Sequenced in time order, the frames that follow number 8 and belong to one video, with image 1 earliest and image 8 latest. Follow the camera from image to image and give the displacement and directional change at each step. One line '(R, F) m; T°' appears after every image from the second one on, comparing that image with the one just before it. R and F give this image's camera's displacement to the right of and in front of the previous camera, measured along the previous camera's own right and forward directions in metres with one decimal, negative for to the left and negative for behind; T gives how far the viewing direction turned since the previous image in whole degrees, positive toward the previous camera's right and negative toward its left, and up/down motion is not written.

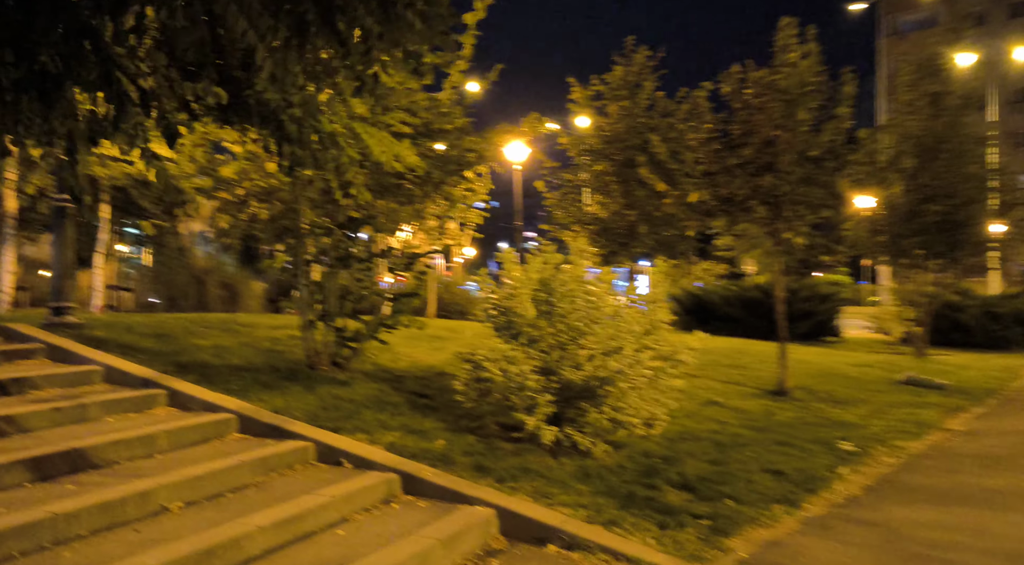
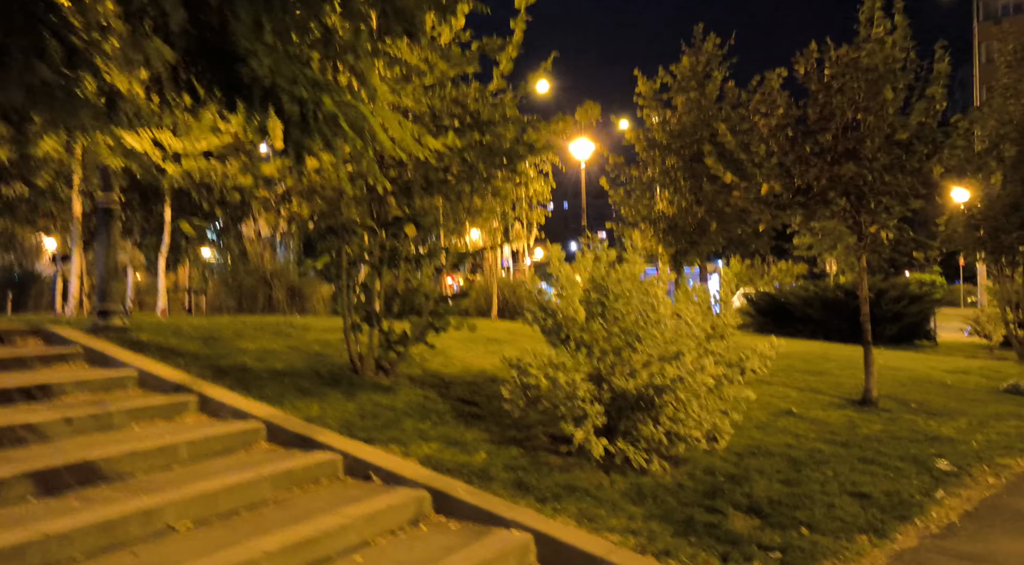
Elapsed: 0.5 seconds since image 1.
(+0.2, +0.4) m; -5°
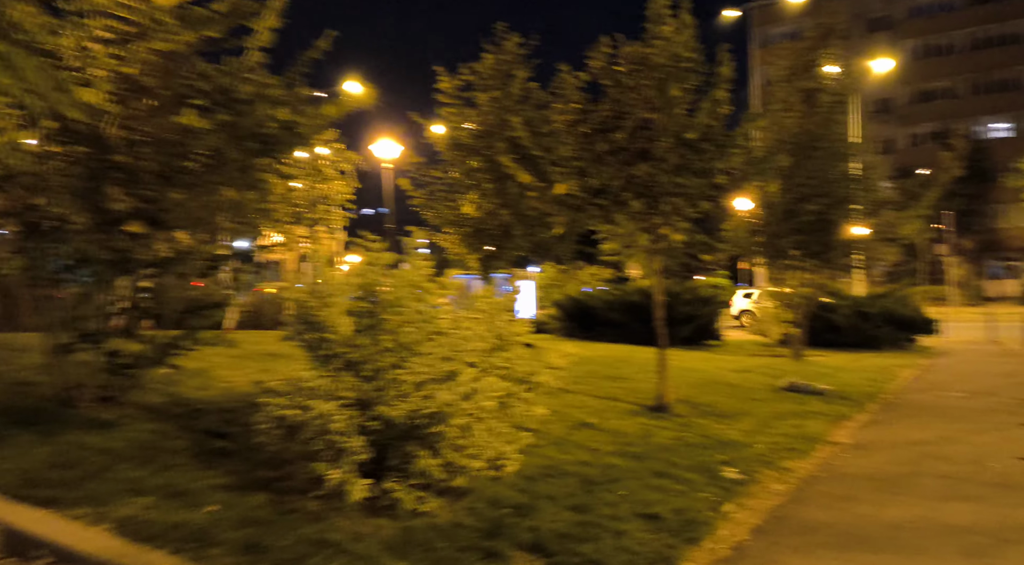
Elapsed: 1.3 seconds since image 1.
(+0.4, +0.7) m; +13°
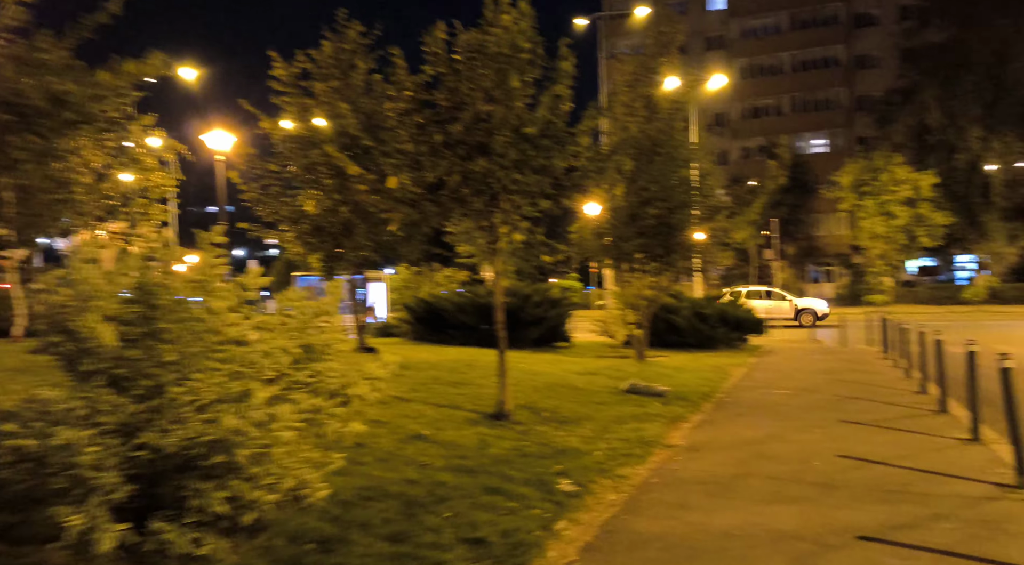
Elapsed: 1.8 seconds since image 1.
(+0.2, +0.4) m; +11°
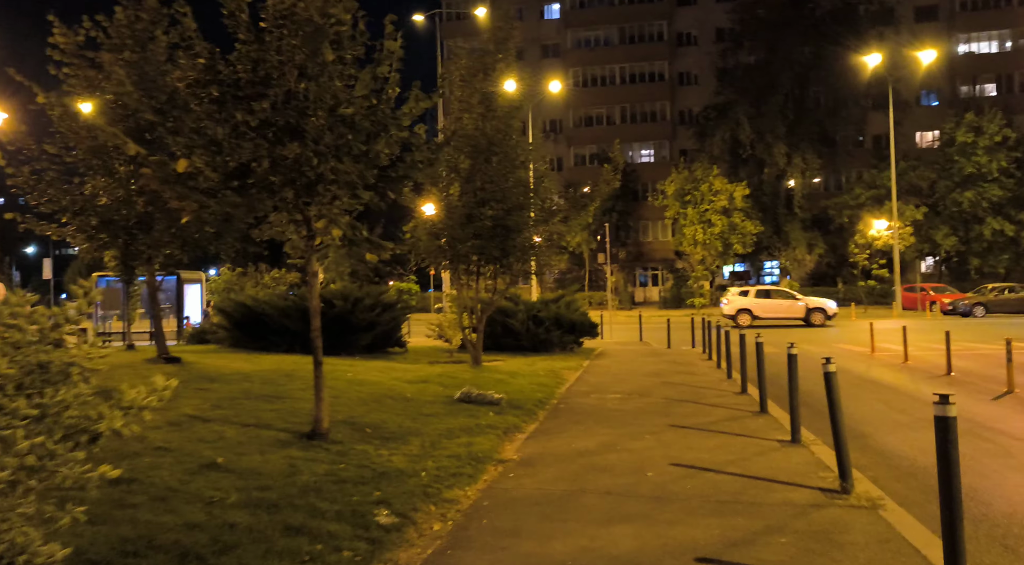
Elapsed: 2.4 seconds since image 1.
(+0.2, +0.6) m; +12°
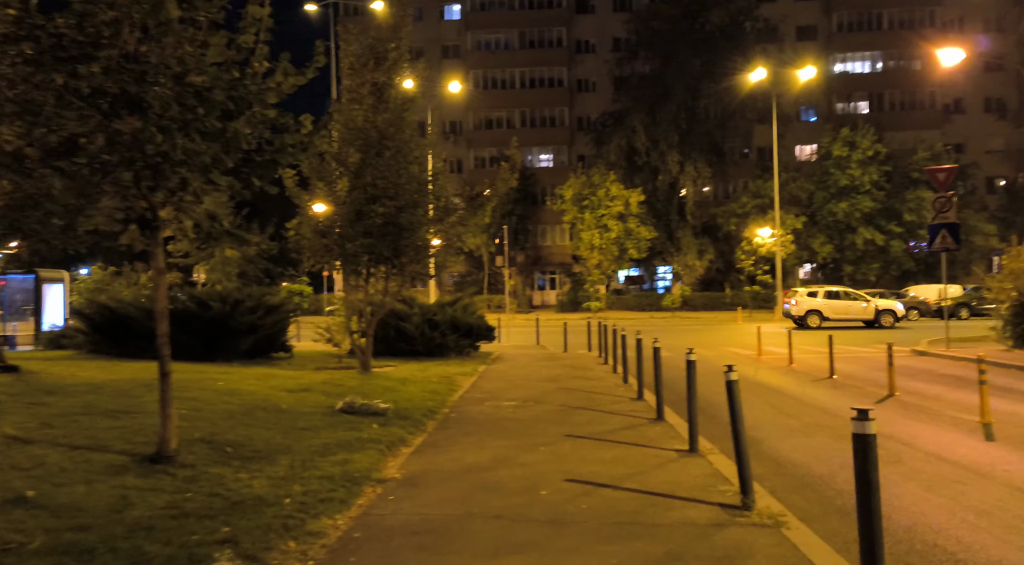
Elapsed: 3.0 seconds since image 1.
(+0.1, +0.6) m; +7°
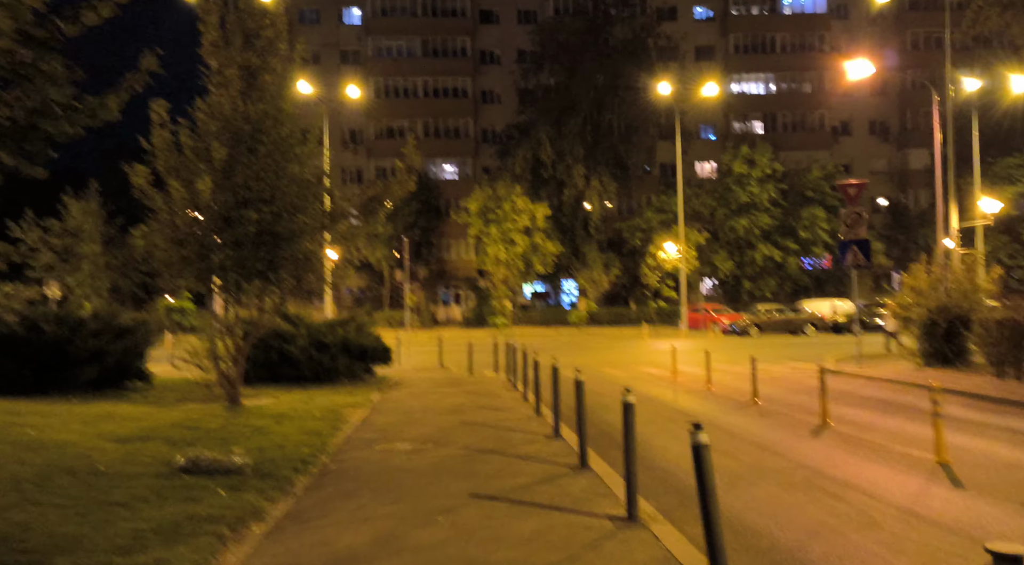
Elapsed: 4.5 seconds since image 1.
(+0.1, +1.8) m; +7°
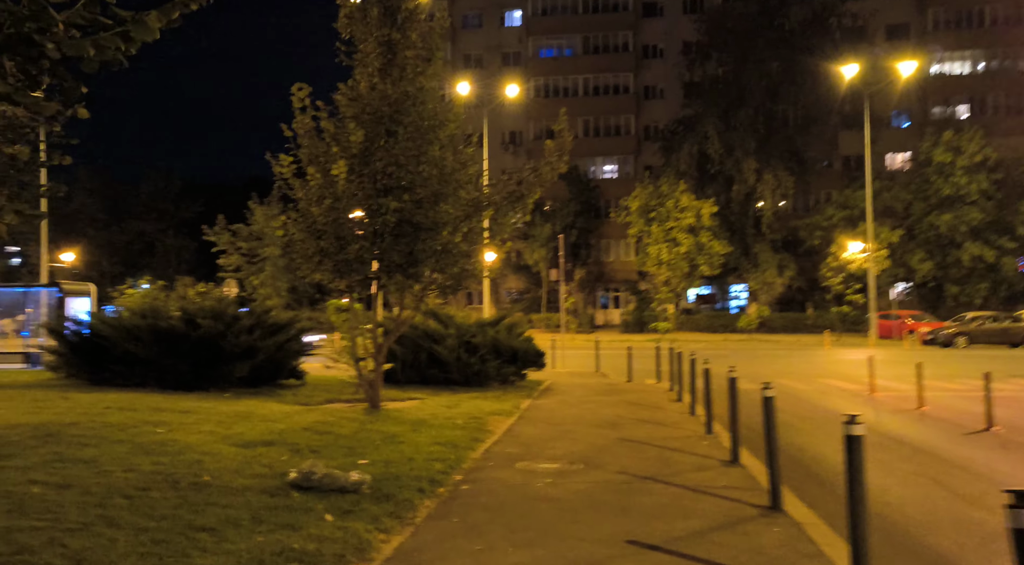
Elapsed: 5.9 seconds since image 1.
(-0.1, +1.5) m; -12°
